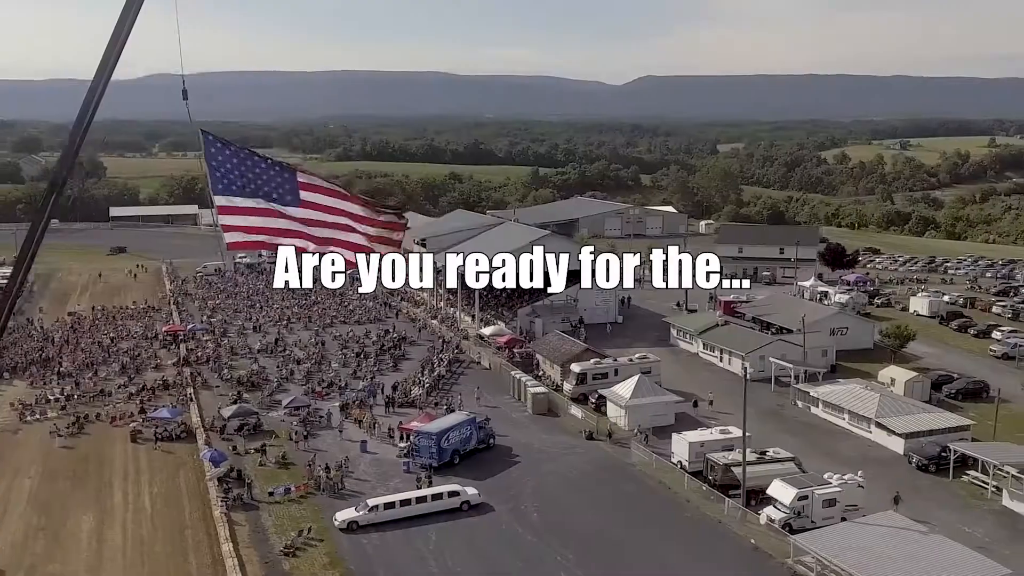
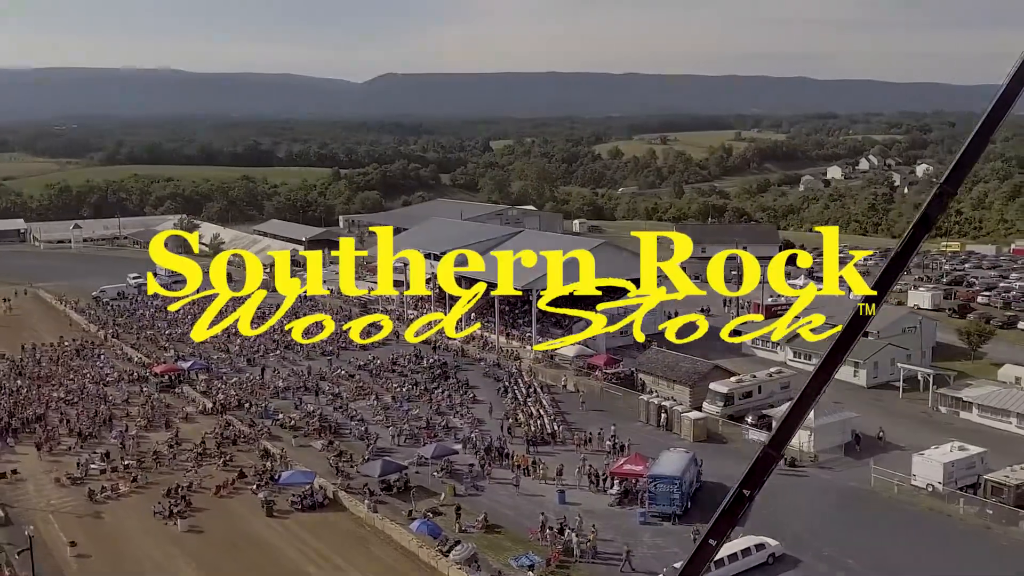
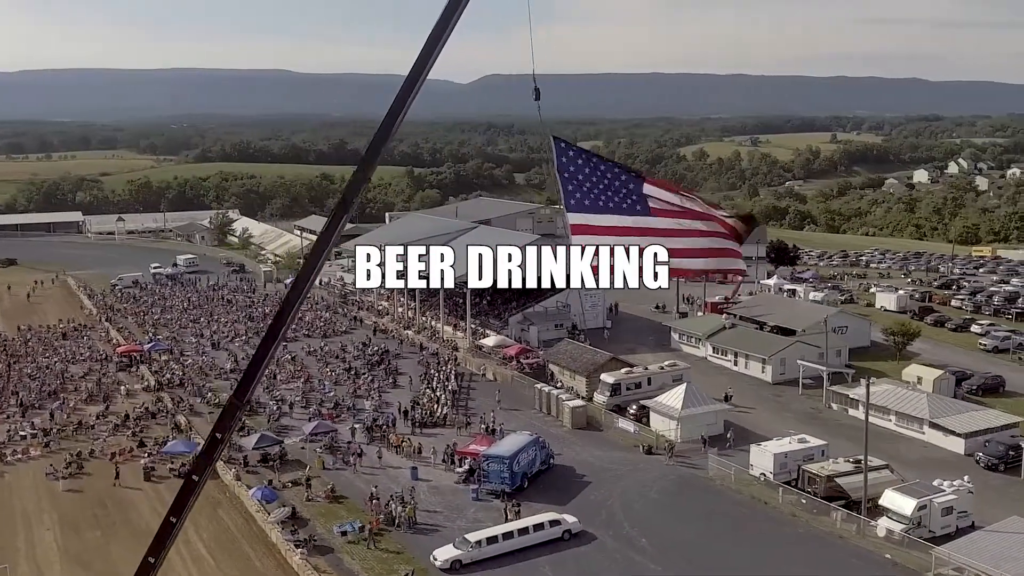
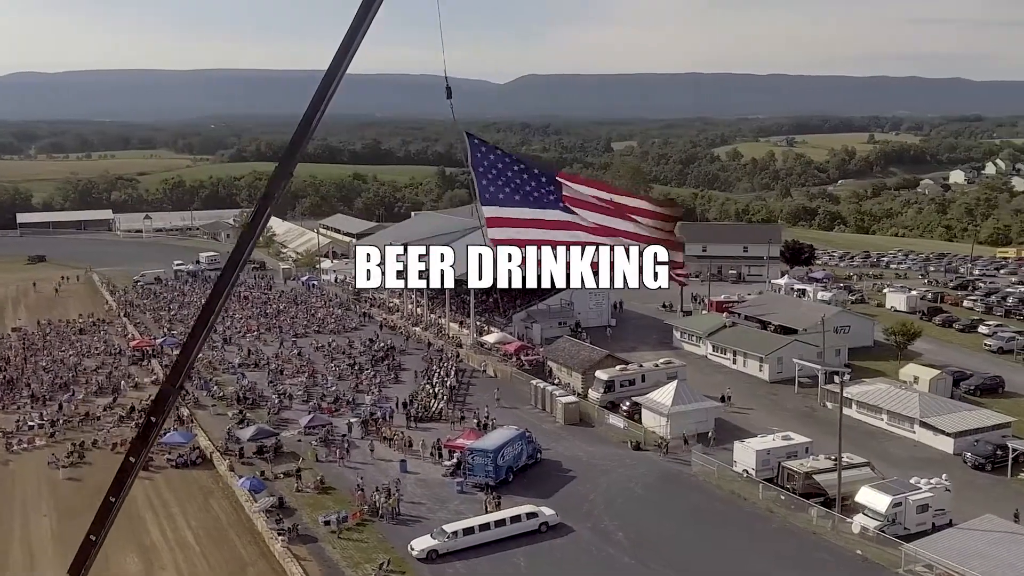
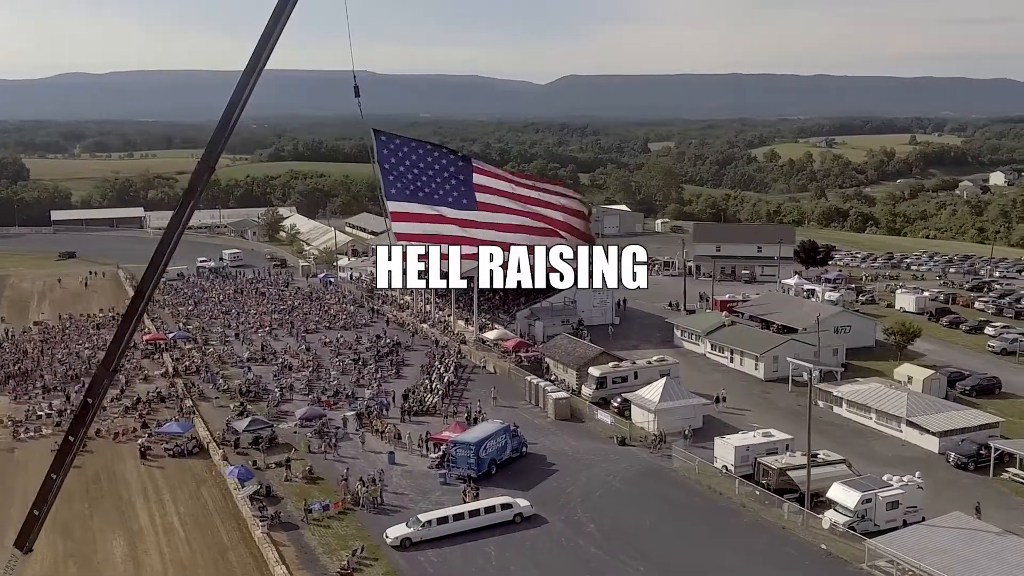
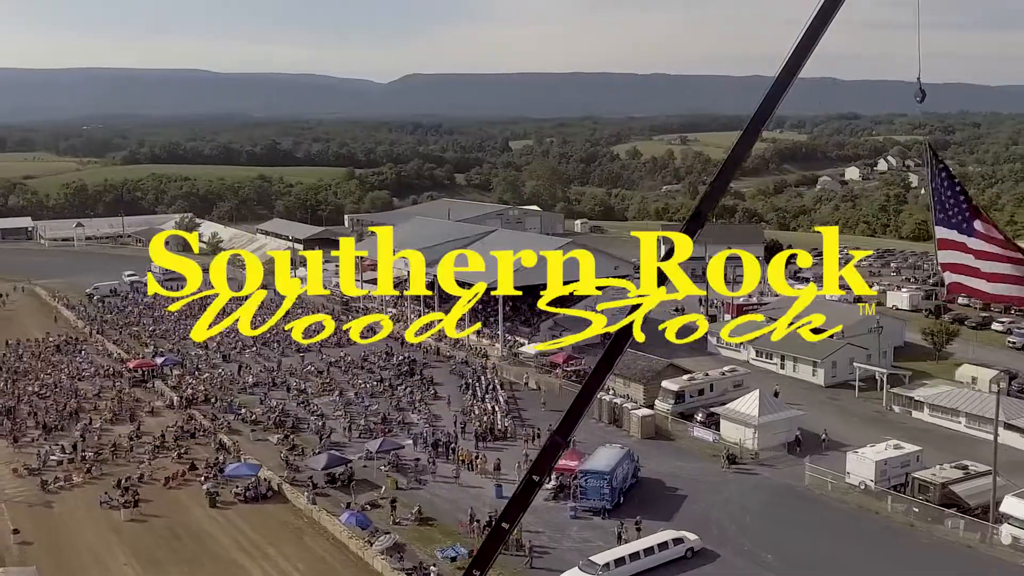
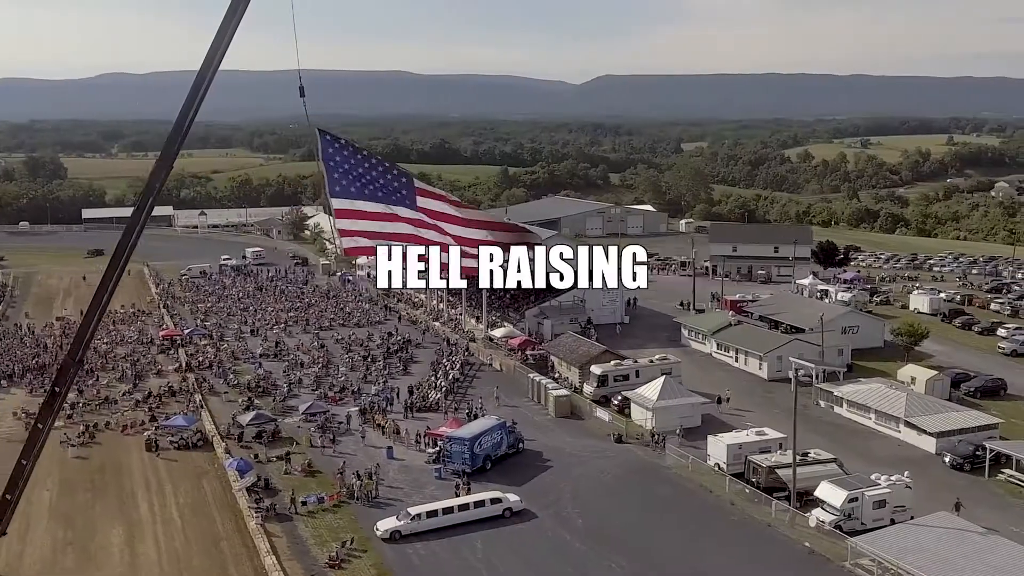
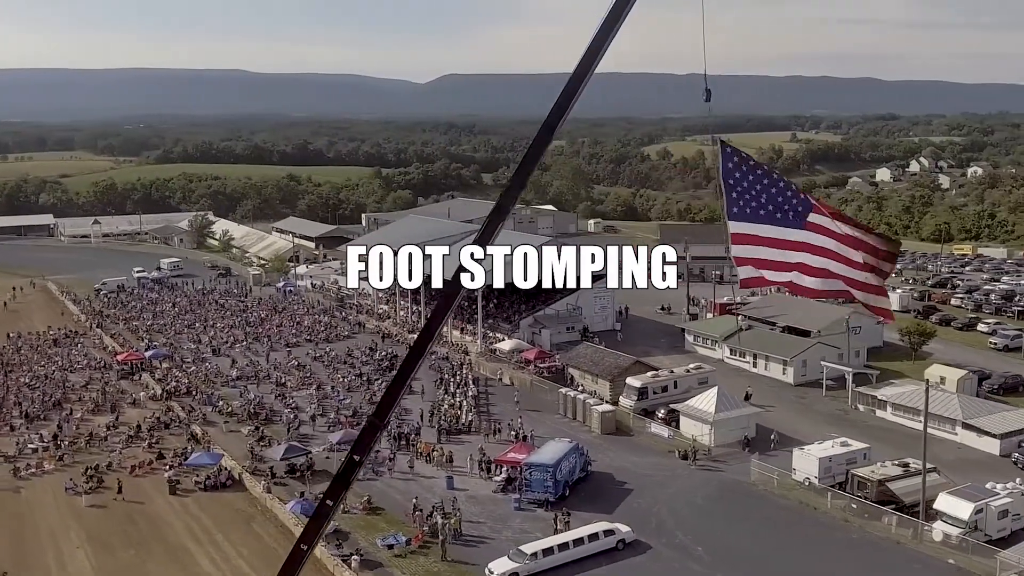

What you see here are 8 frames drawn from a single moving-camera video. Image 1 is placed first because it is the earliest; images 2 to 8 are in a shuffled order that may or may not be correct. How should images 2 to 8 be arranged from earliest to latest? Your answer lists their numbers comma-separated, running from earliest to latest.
7, 5, 4, 3, 8, 6, 2
